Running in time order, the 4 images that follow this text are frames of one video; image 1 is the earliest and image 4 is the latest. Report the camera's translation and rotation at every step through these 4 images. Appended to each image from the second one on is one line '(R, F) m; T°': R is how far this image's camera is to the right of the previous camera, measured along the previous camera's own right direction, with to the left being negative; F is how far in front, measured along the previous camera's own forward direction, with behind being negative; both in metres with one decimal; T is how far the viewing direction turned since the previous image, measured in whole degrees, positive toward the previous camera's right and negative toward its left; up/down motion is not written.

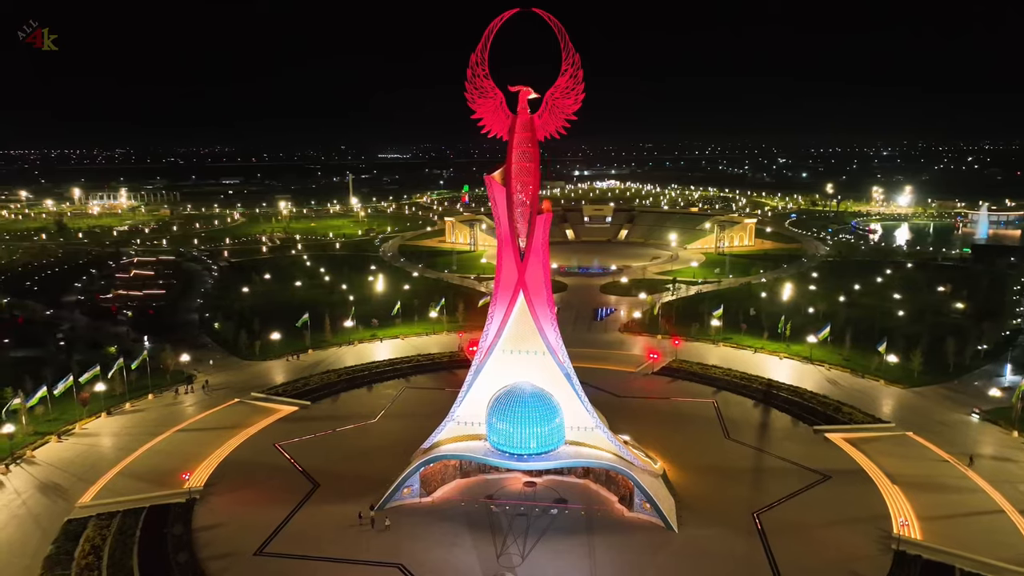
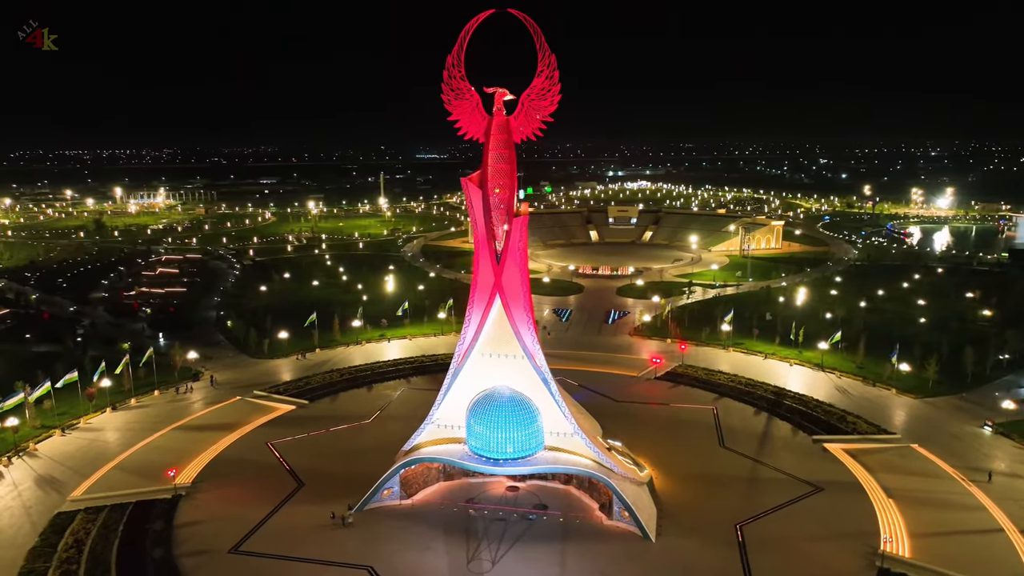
(+1.5, +0.2) m; -3°
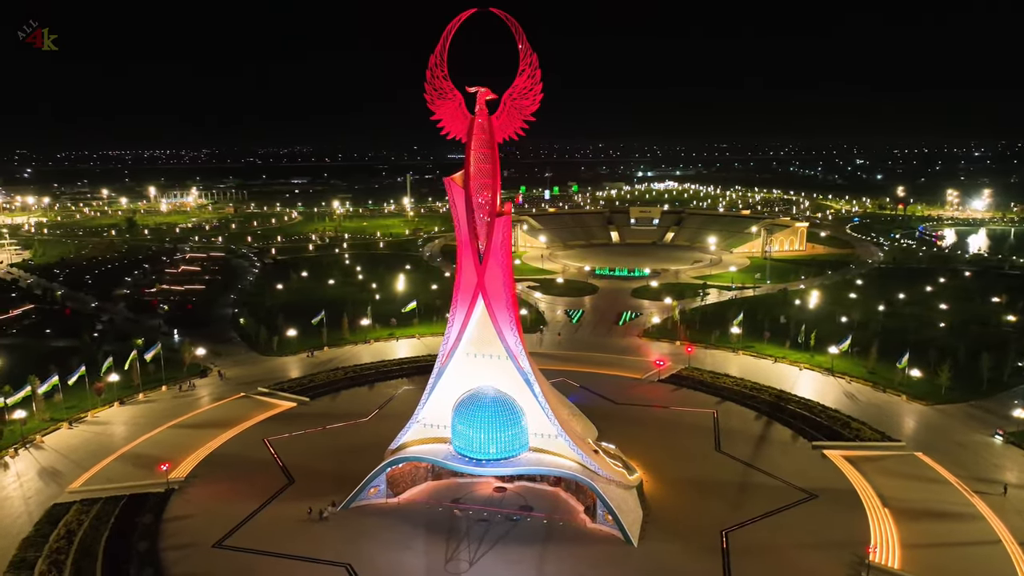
(+1.2, +0.1) m; -2°
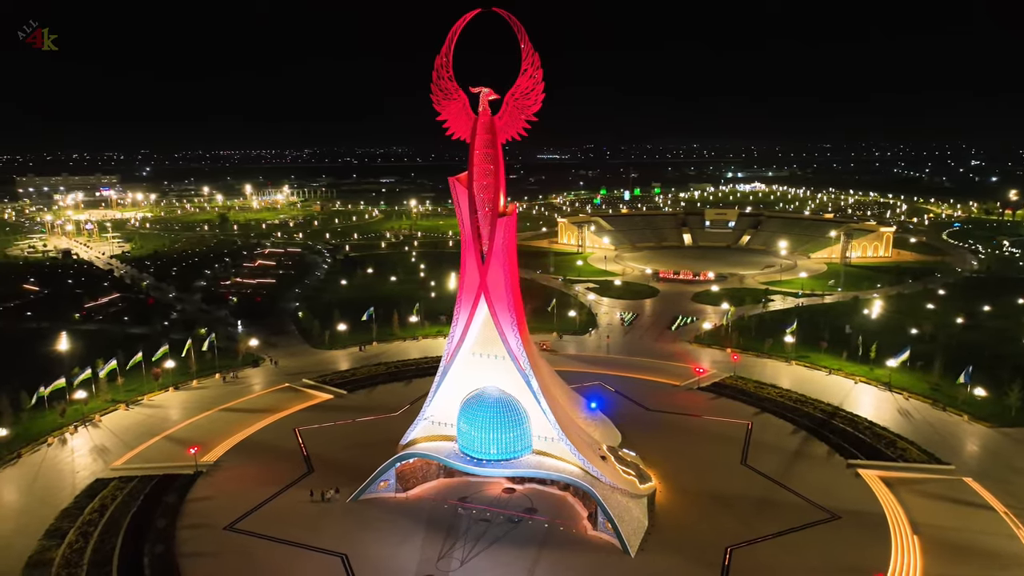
(+2.0, +0.2) m; -7°
